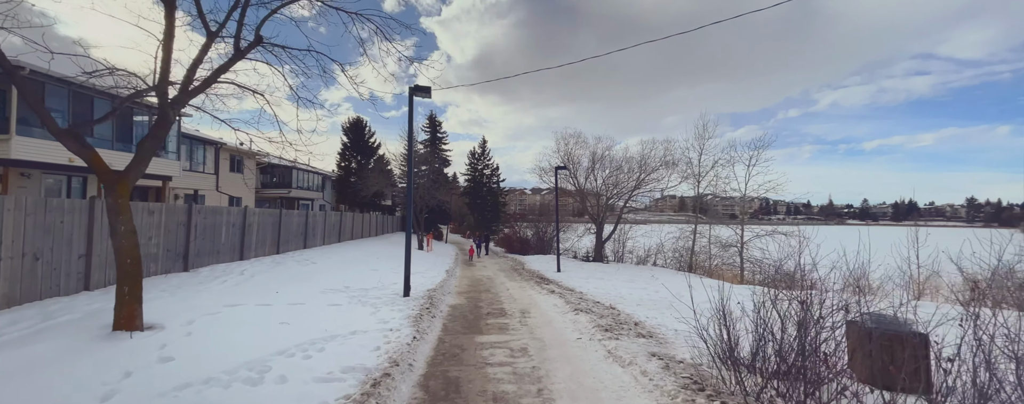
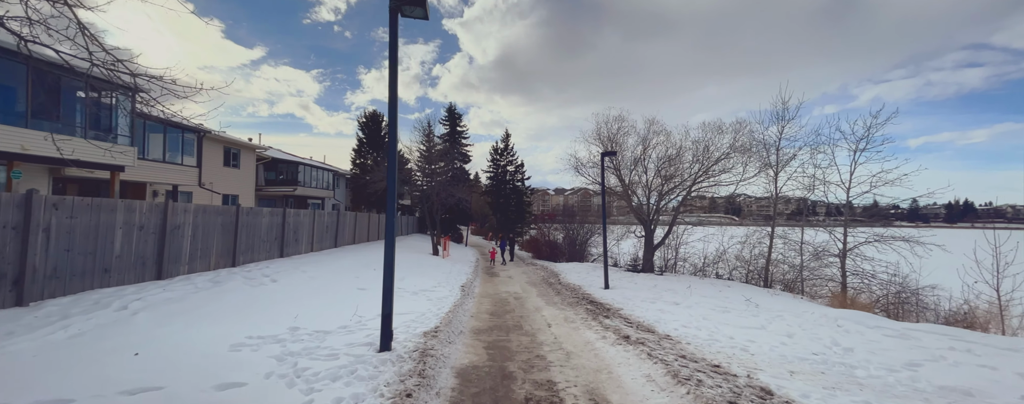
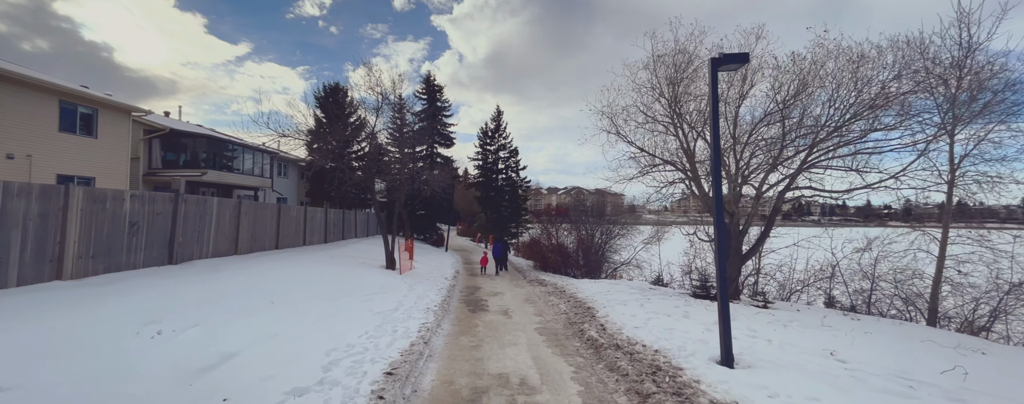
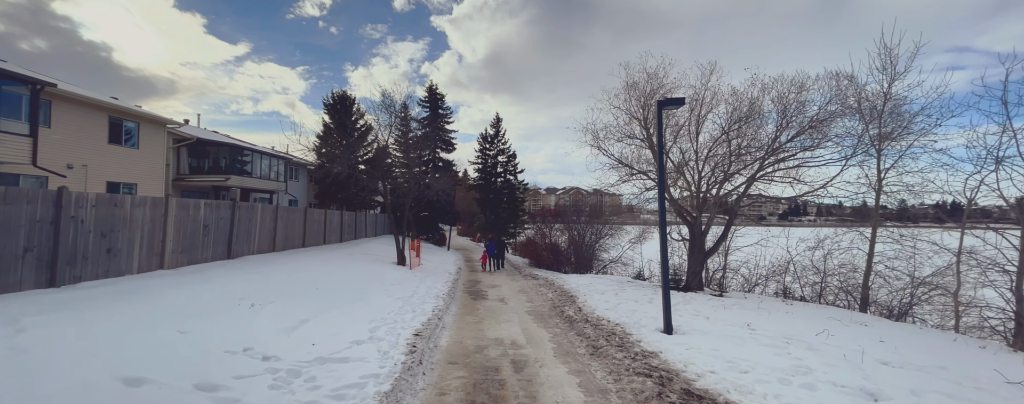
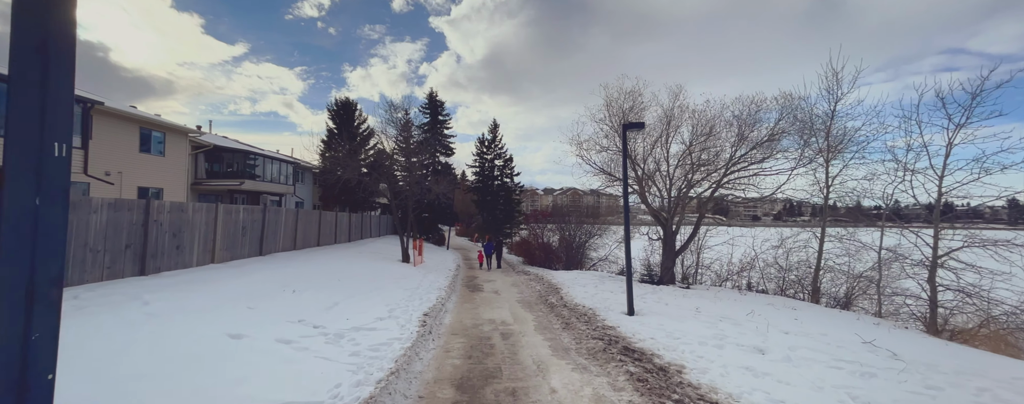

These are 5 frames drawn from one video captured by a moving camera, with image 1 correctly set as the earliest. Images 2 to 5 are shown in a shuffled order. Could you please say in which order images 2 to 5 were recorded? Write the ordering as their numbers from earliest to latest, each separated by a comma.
2, 5, 4, 3
